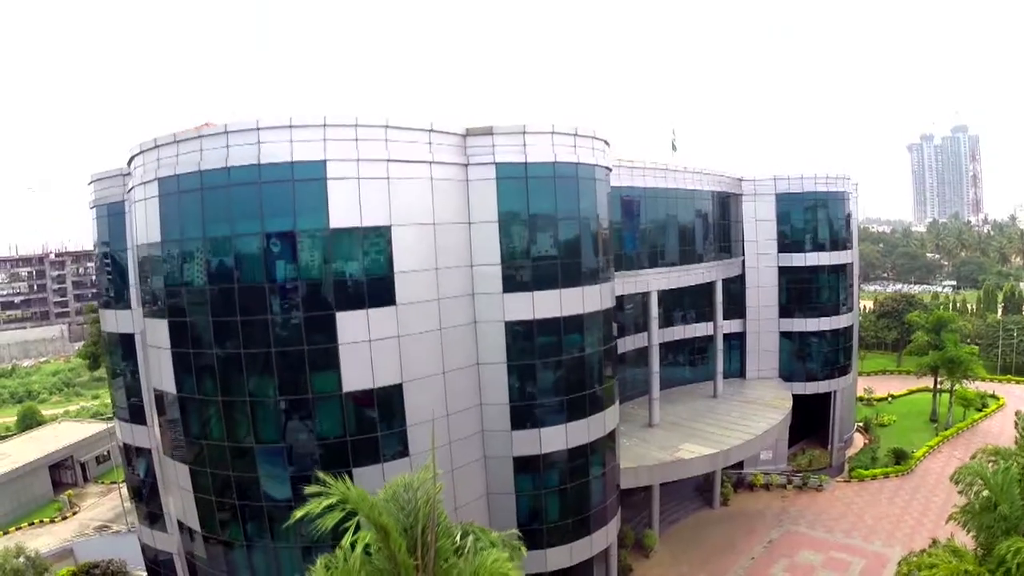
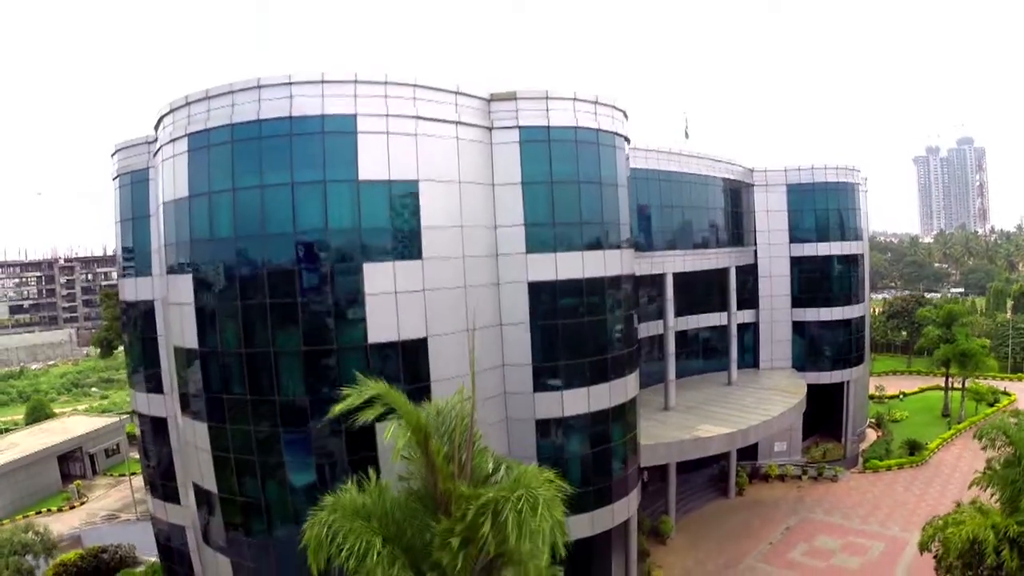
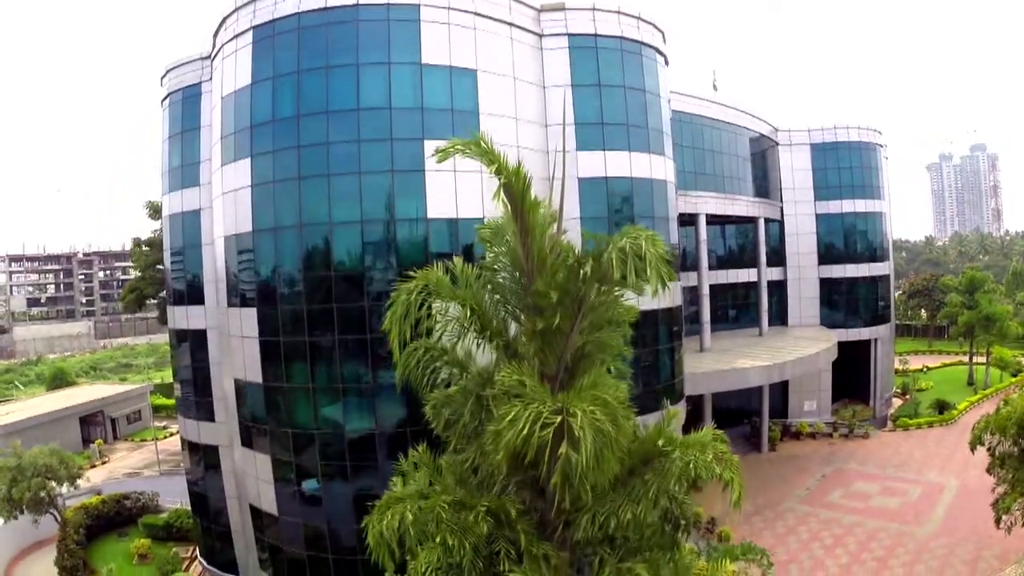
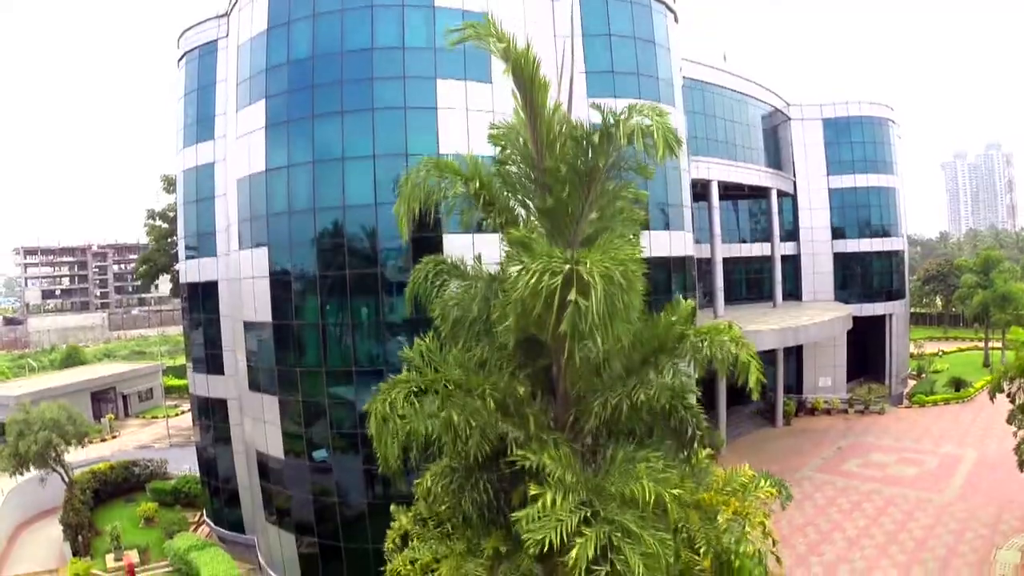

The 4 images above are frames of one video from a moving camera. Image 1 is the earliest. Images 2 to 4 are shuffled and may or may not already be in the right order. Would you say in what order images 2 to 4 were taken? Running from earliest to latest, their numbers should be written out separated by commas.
2, 3, 4
